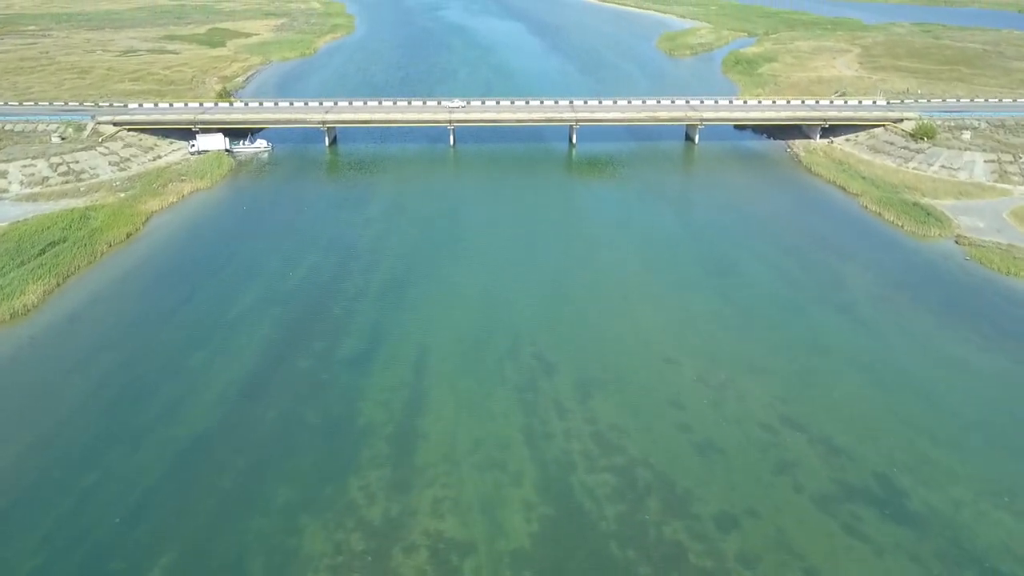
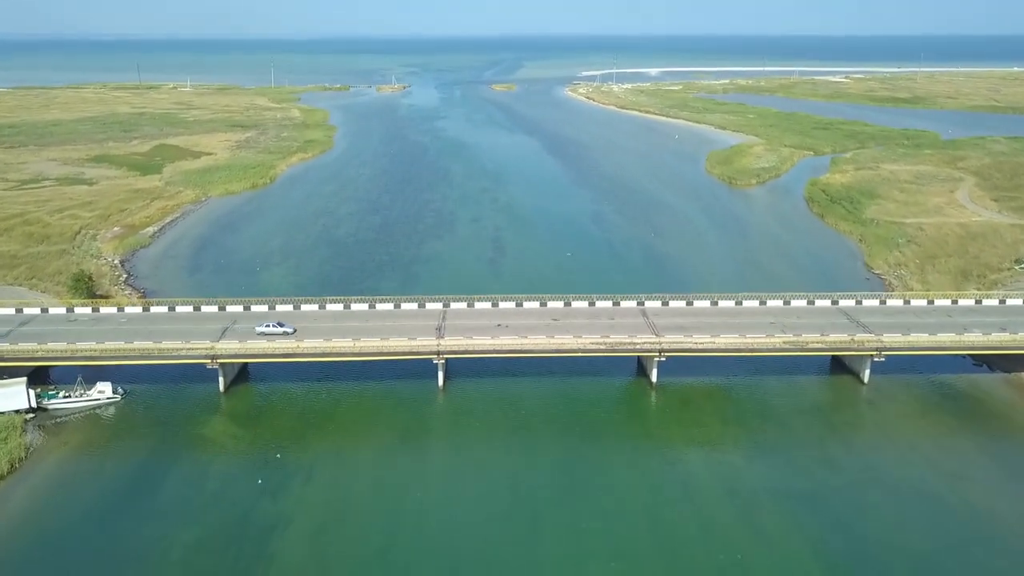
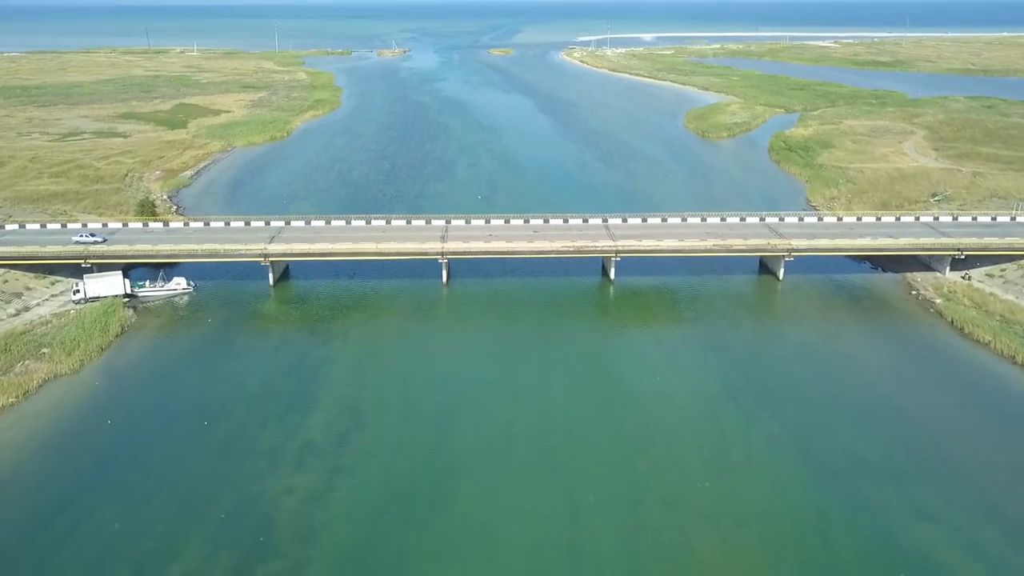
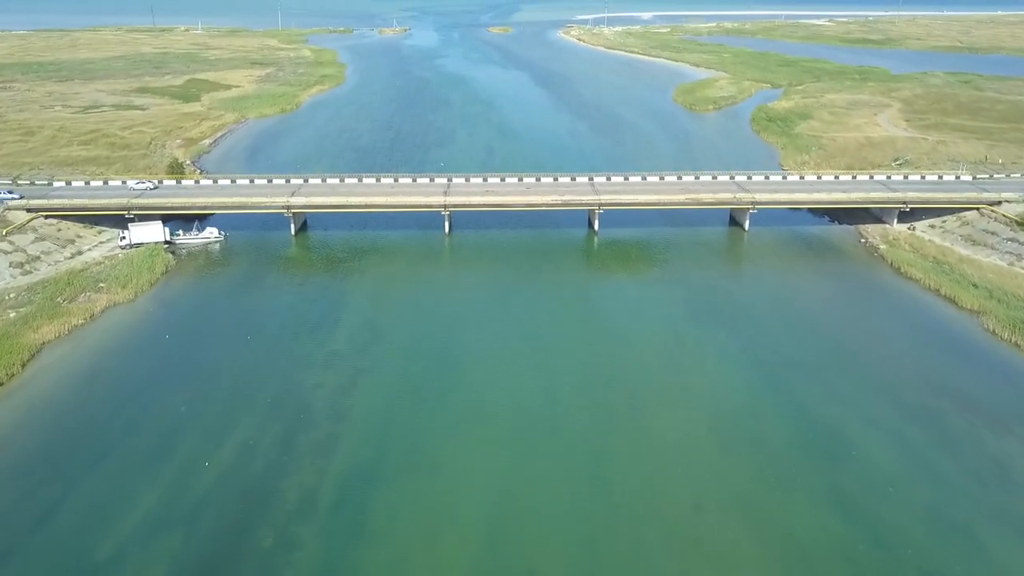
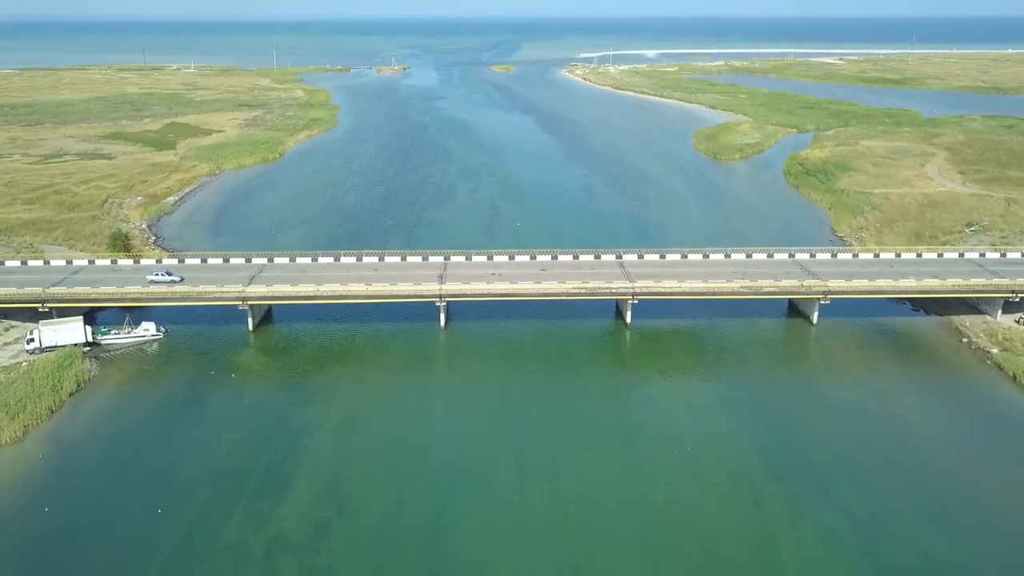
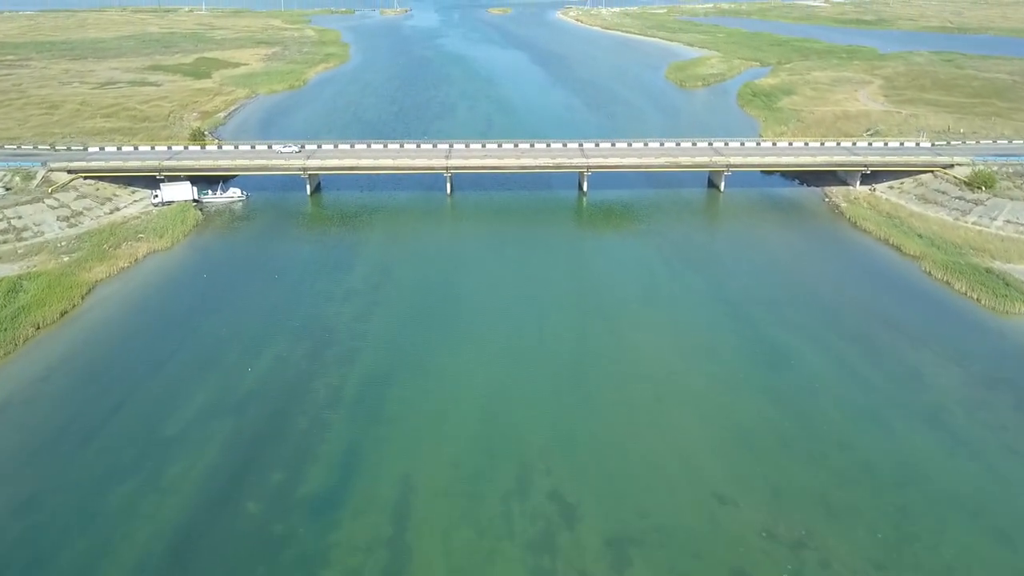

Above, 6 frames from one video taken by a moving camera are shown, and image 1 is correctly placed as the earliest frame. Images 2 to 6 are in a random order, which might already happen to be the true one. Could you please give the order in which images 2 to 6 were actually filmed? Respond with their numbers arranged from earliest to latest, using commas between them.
6, 4, 3, 5, 2
